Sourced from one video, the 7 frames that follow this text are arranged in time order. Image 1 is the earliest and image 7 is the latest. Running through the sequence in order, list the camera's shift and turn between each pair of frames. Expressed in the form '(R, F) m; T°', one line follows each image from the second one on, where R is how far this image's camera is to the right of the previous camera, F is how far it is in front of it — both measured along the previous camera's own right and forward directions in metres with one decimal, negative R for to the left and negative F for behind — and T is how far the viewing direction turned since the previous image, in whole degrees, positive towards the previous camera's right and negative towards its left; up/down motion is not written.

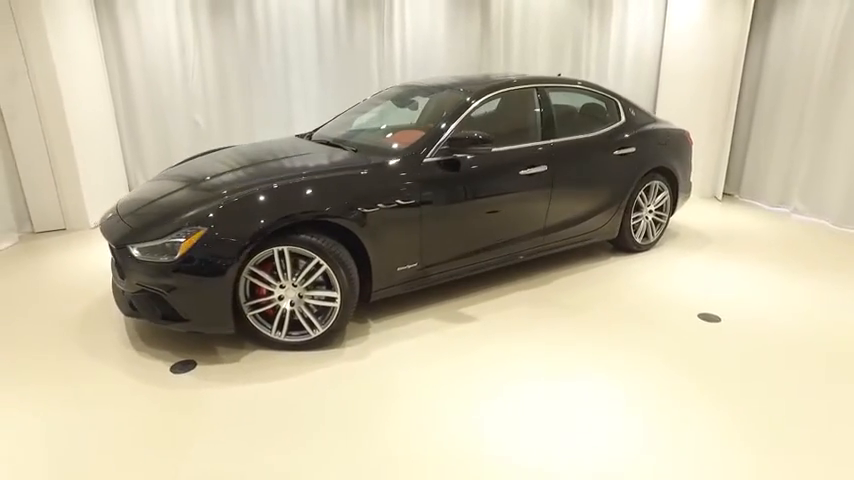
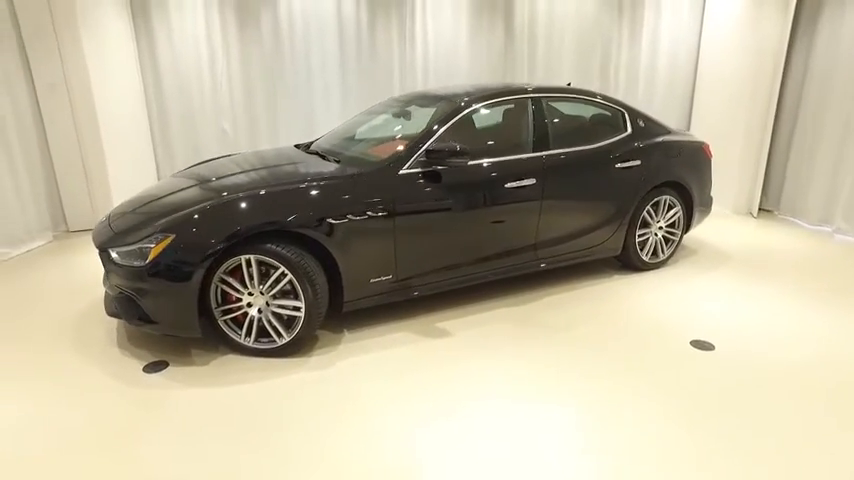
(+0.5, +0.1) m; -6°
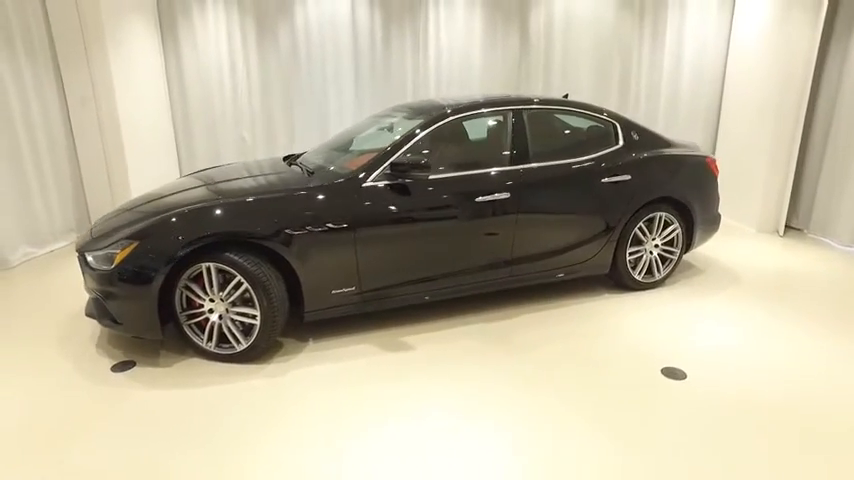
(+0.5, 0.0) m; -6°
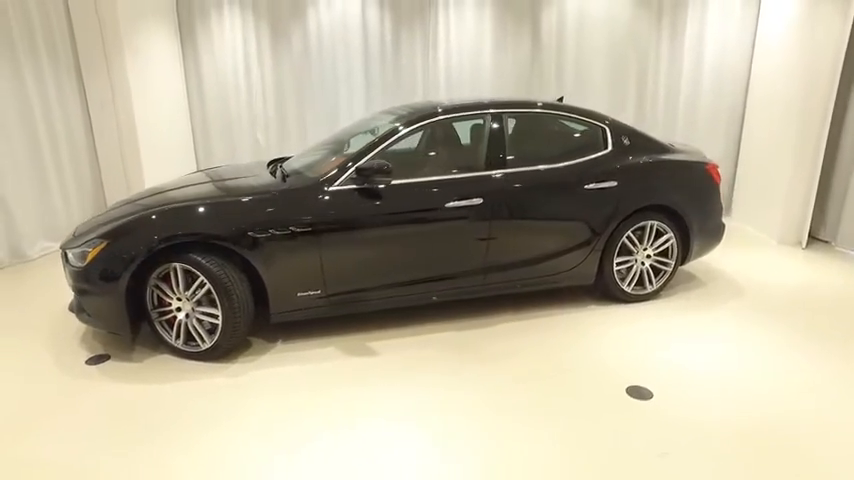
(+0.5, +0.1) m; -5°
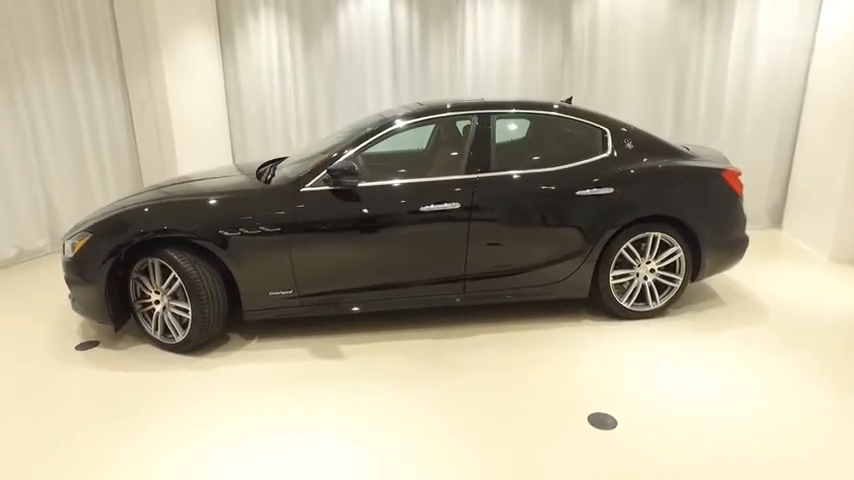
(+0.5, +0.1) m; -8°
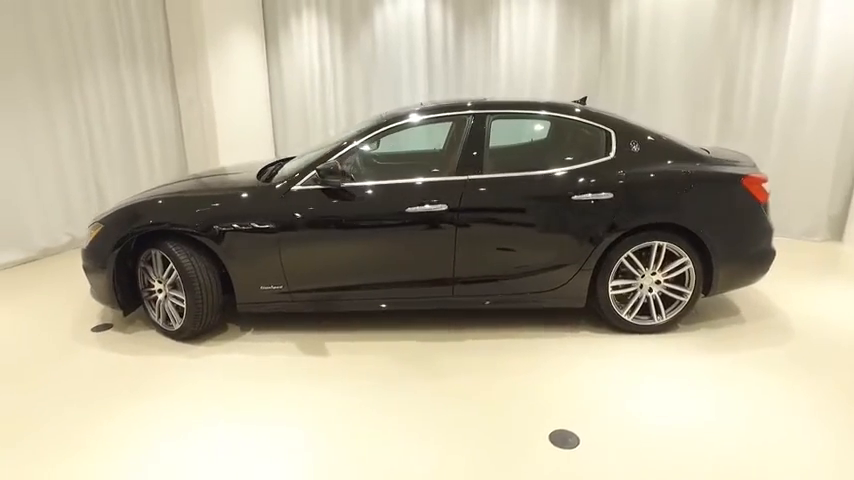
(+0.5, +0.1) m; -8°
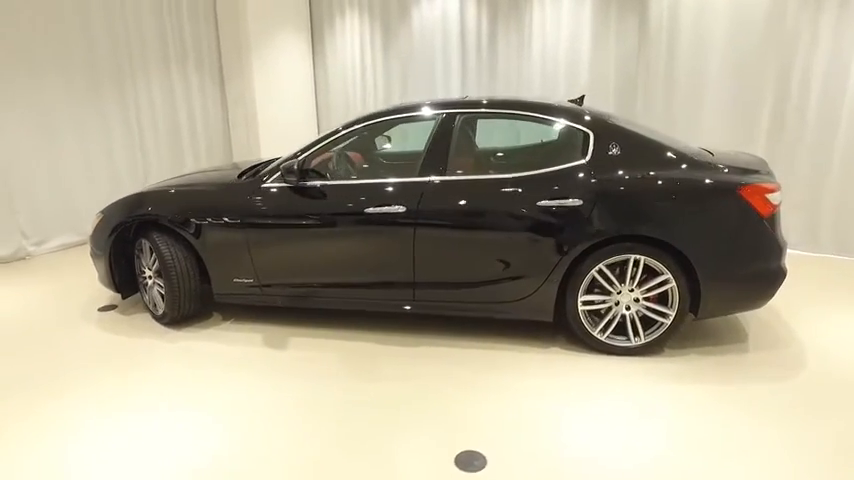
(+0.7, +0.1) m; -10°
